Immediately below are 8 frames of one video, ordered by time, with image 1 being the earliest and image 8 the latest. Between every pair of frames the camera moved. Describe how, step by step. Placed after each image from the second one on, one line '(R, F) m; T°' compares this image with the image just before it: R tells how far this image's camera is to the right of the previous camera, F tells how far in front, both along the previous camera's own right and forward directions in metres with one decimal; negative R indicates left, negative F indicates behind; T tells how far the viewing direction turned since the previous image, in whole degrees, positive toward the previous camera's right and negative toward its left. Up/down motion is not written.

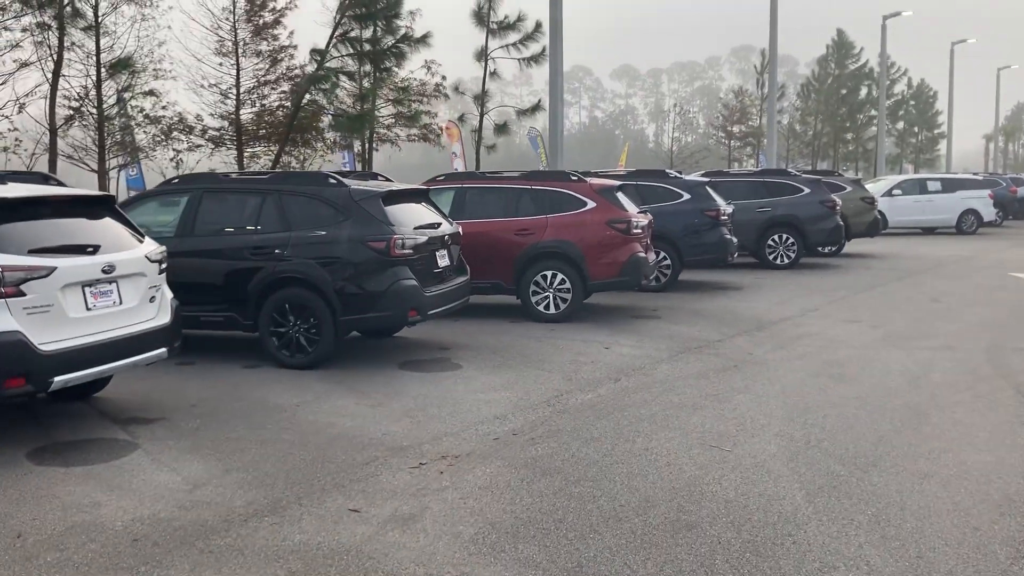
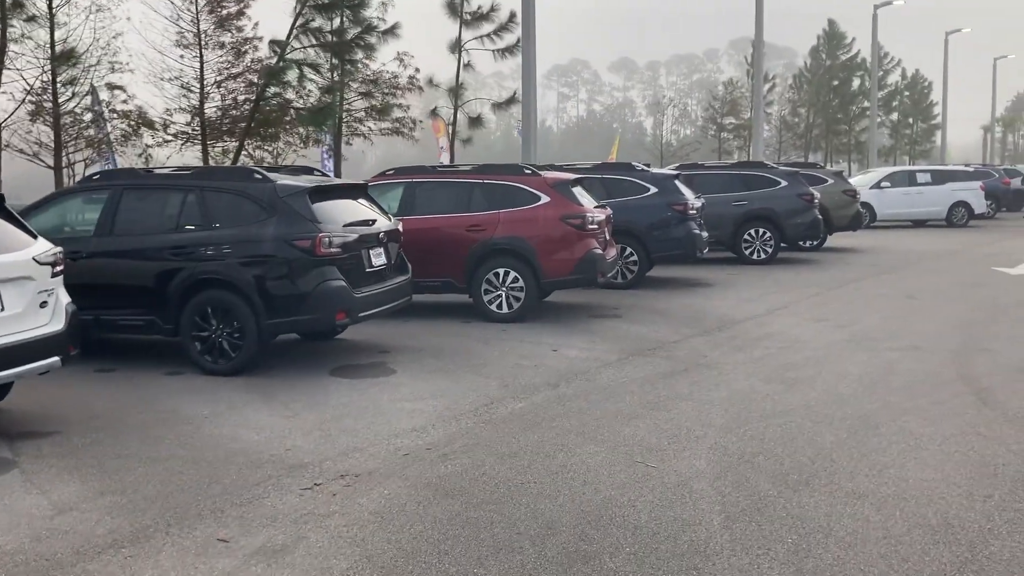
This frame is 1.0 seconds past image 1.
(+0.6, +0.5) m; 0°
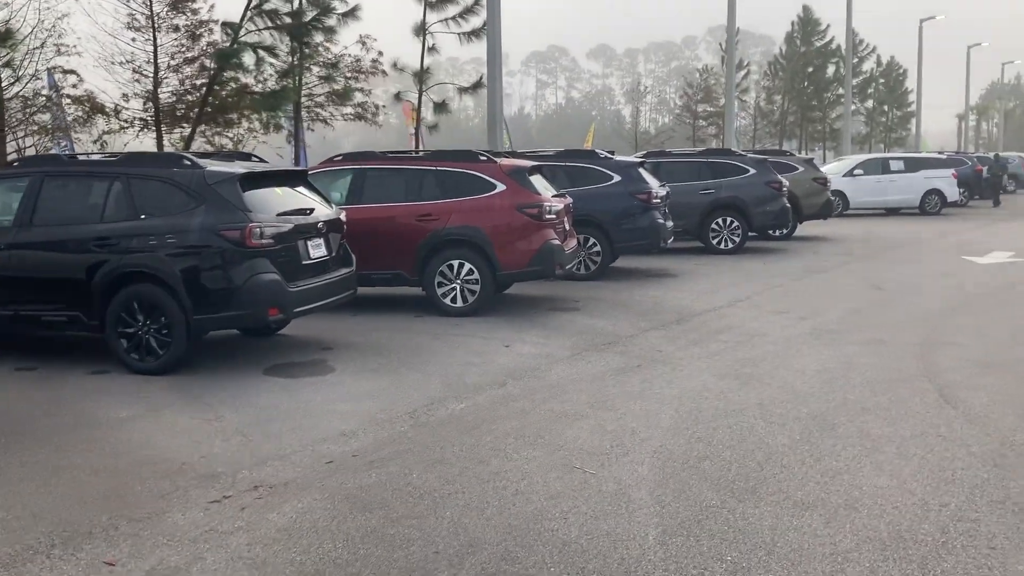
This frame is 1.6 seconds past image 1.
(+0.3, +0.4) m; +1°
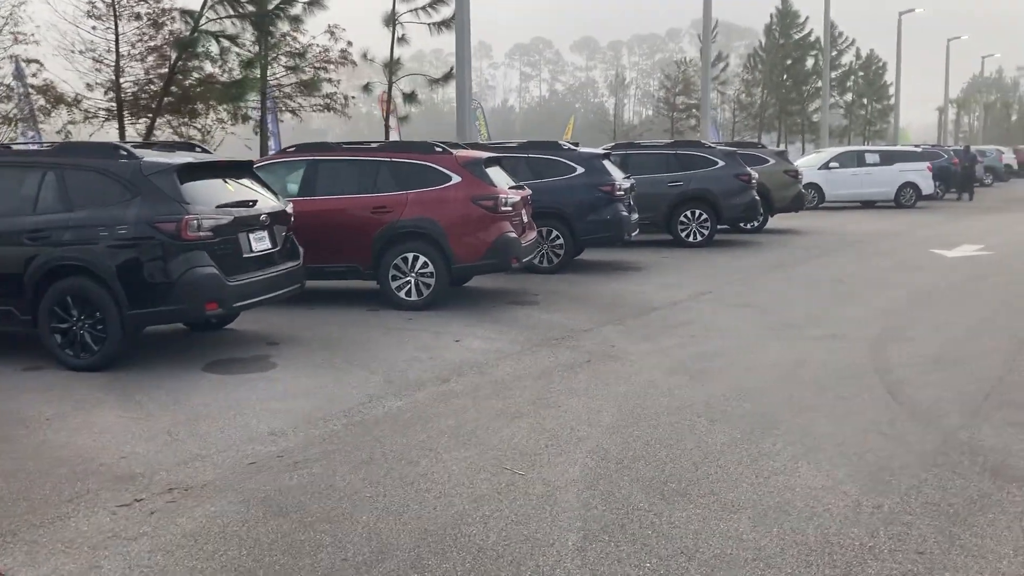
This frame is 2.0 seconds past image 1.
(+0.3, +0.2) m; +1°
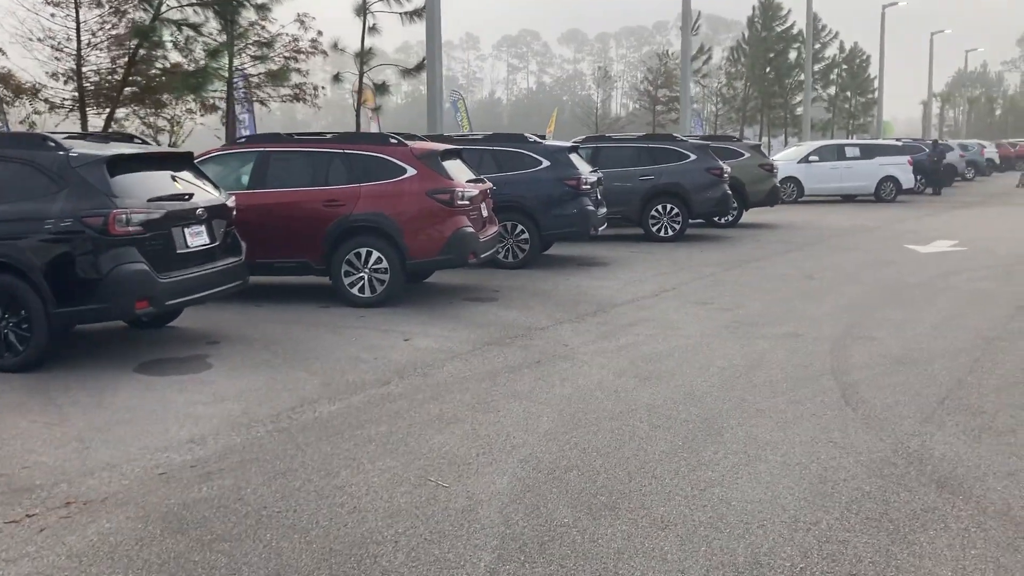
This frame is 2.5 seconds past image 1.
(+0.3, +0.3) m; +1°
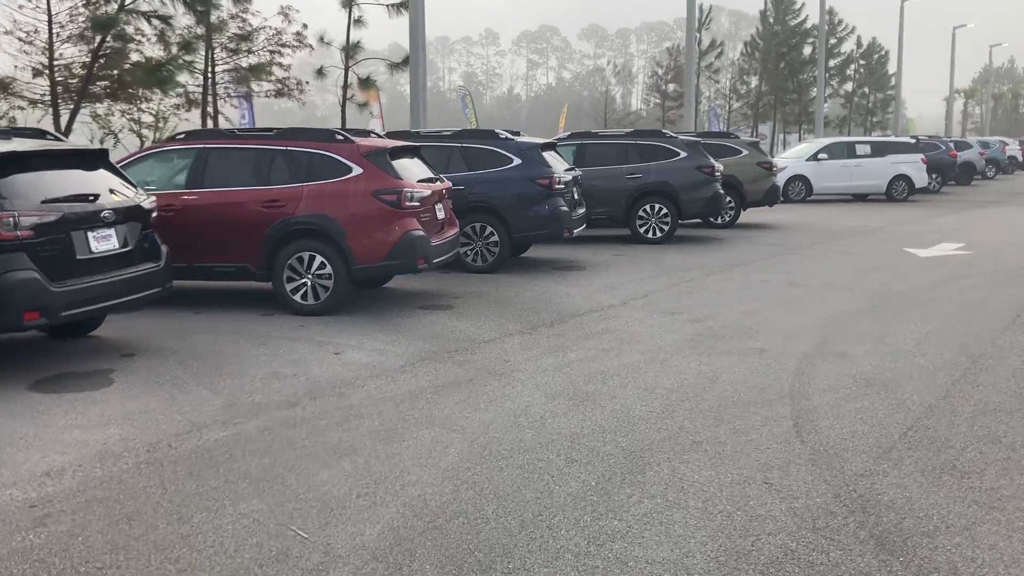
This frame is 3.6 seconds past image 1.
(+0.7, +0.7) m; -1°
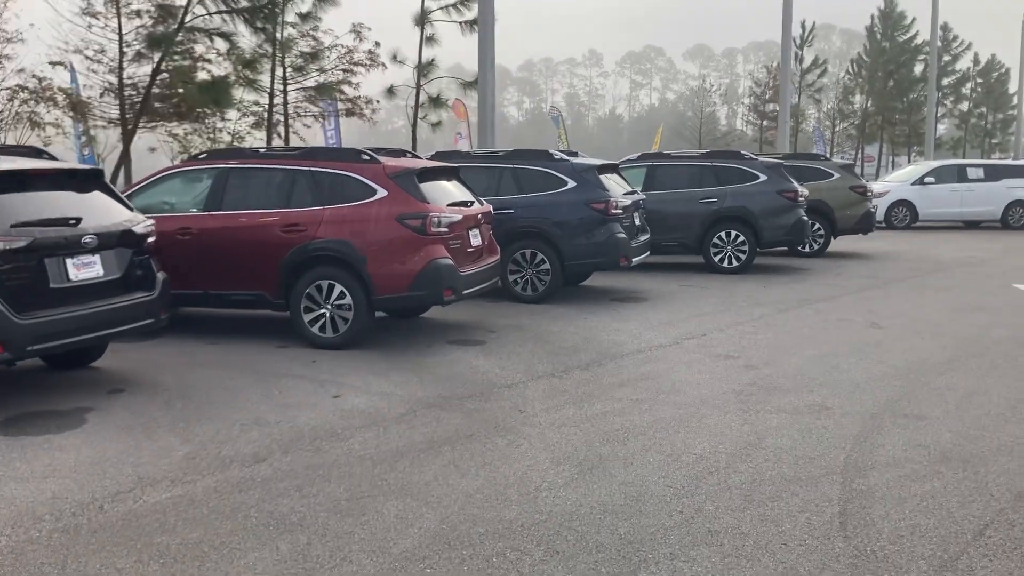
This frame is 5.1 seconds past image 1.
(+0.6, +0.9) m; -6°
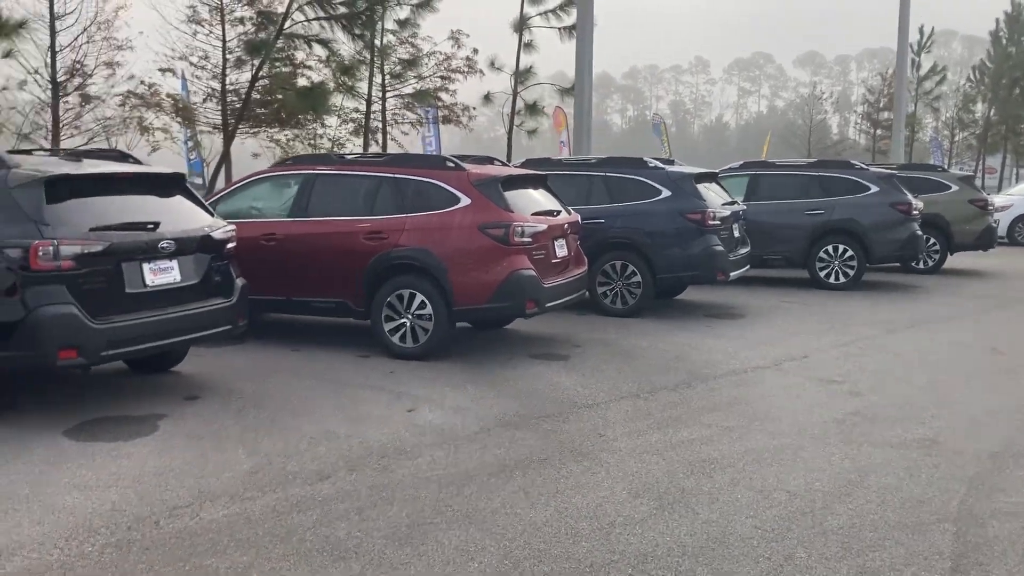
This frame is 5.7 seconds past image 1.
(+0.1, +0.3) m; -6°
